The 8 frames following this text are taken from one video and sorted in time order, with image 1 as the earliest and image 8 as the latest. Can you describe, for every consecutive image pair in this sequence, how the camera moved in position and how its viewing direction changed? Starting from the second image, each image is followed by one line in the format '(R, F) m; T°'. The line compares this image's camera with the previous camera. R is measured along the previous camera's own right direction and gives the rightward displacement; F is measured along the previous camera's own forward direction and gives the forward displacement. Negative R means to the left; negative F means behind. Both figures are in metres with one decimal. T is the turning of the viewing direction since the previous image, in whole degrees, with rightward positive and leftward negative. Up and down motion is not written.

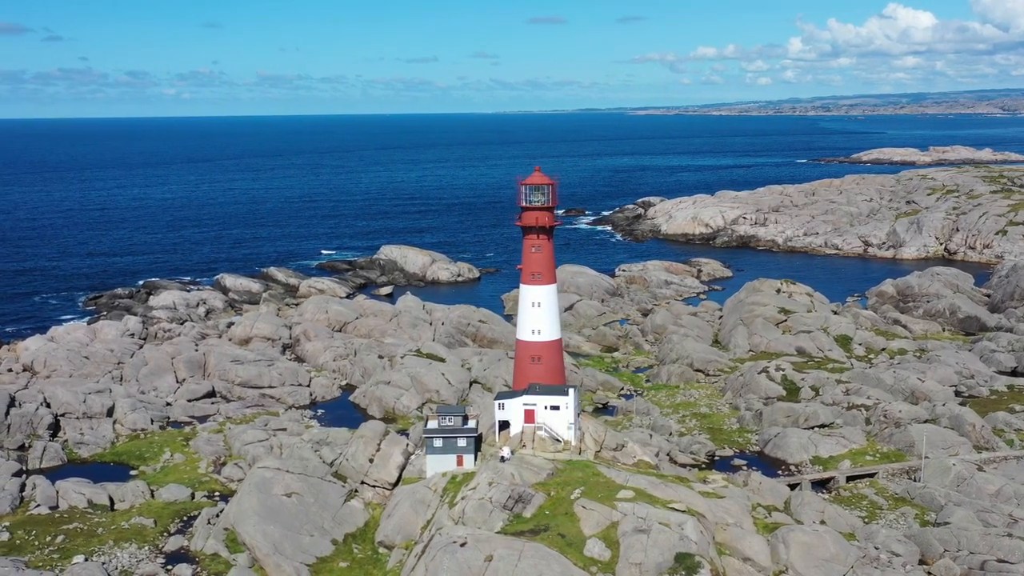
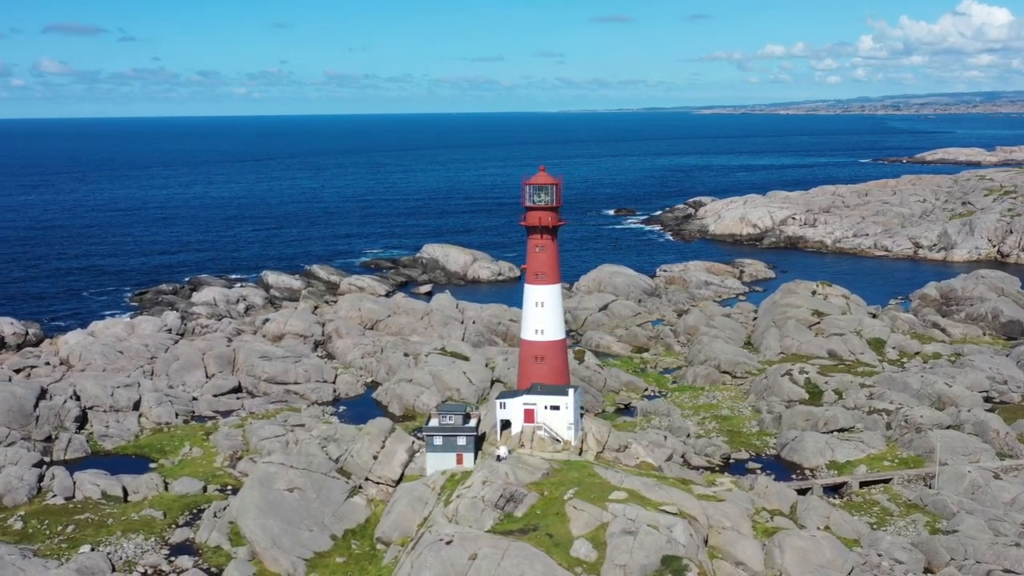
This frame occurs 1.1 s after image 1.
(+1.3, +0.1) m; -3°
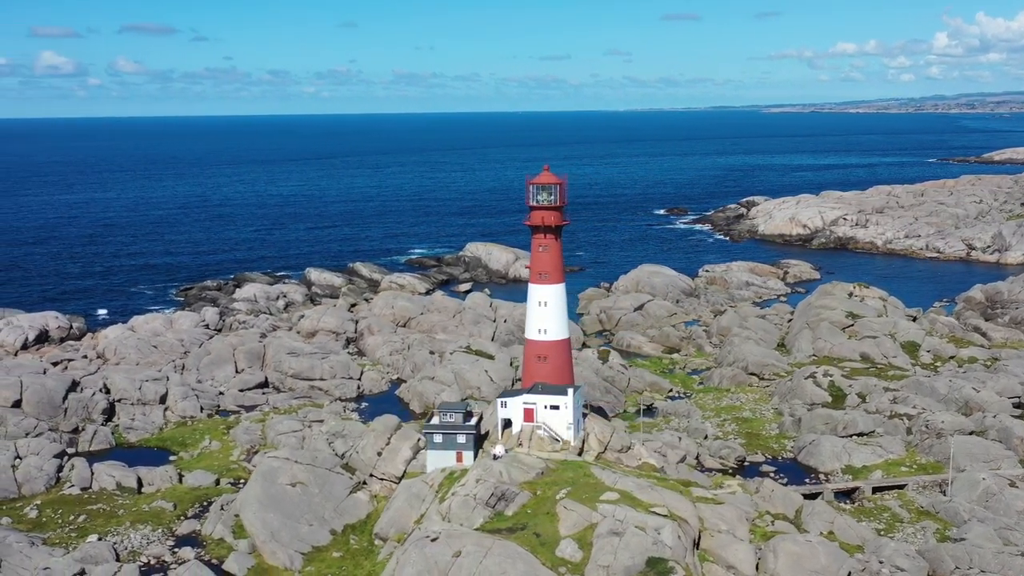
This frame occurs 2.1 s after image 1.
(+1.3, +0.1) m; -3°
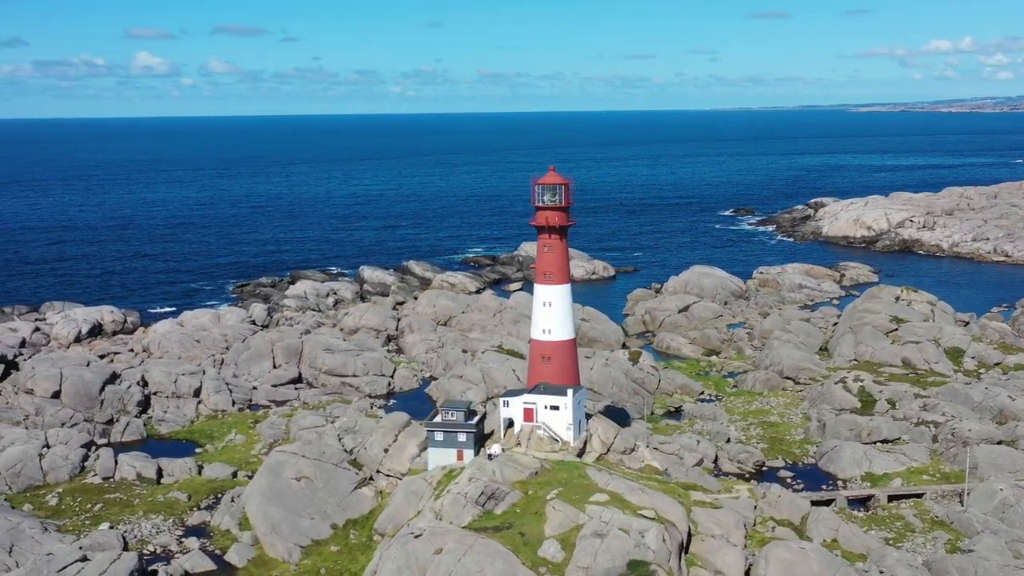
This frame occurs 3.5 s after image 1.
(+1.6, 0.0) m; -3°
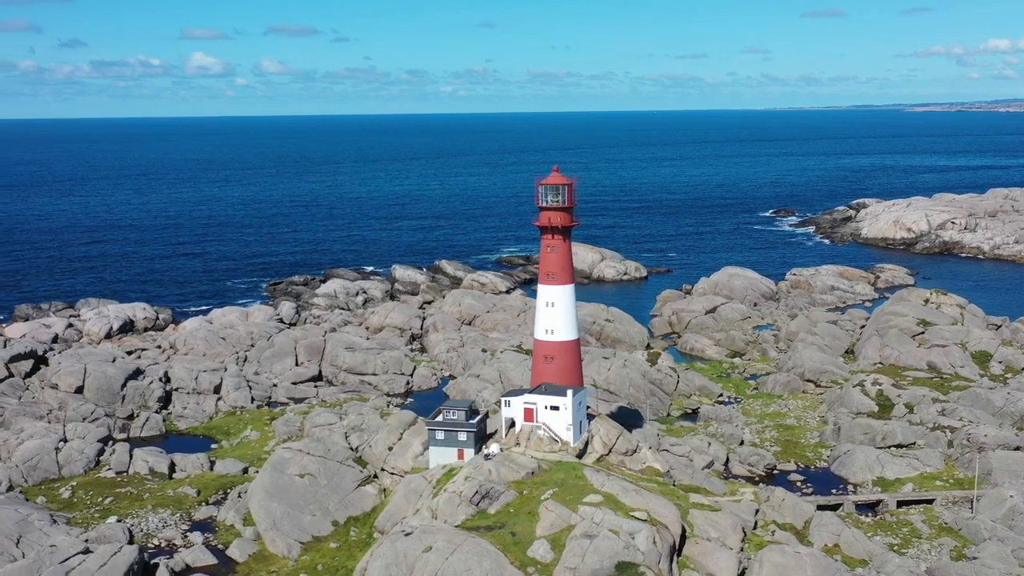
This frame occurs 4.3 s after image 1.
(+1.0, 0.0) m; -2°
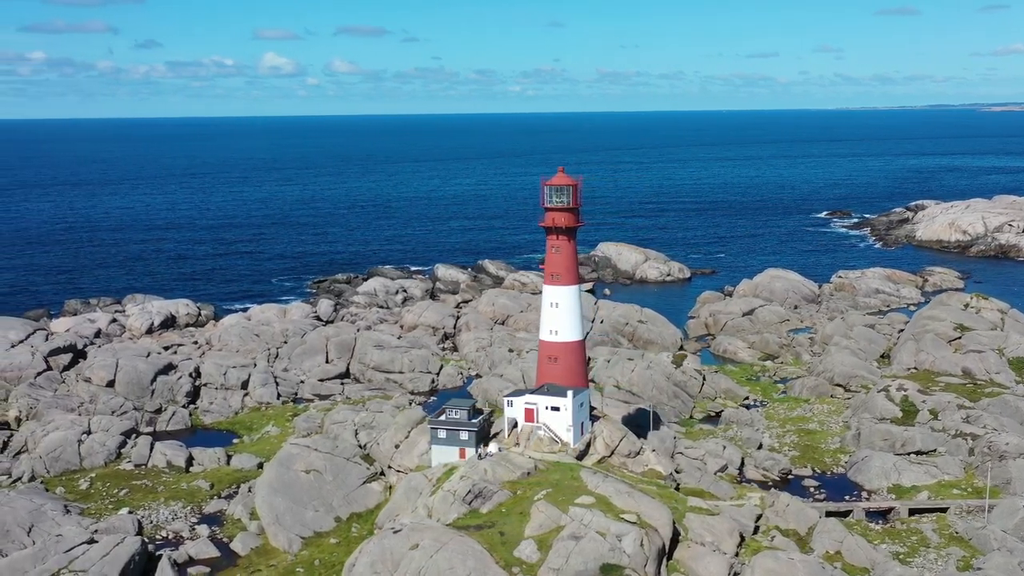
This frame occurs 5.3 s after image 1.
(+1.3, -0.1) m; -3°
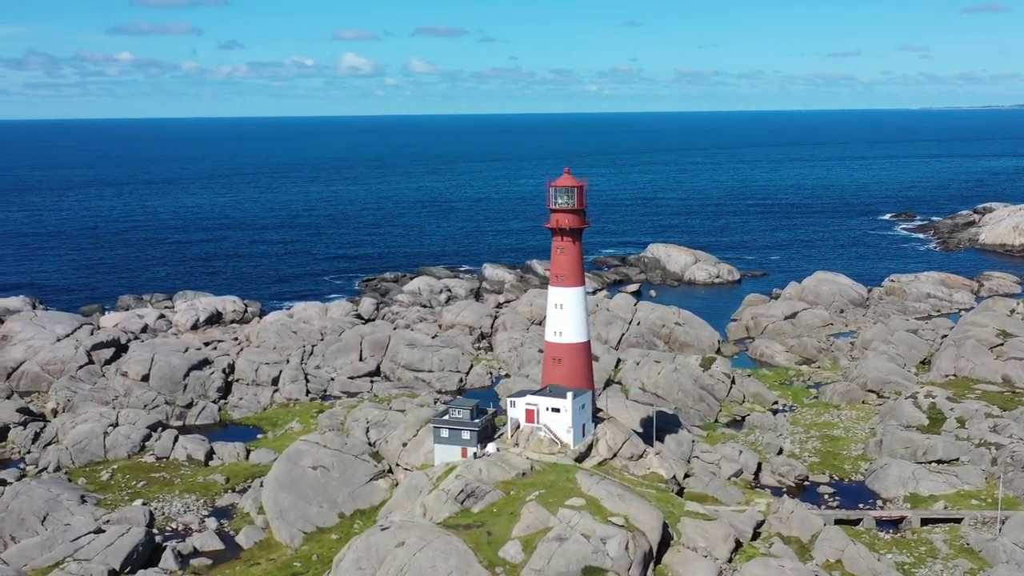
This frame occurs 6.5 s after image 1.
(+1.5, -0.1) m; -3°
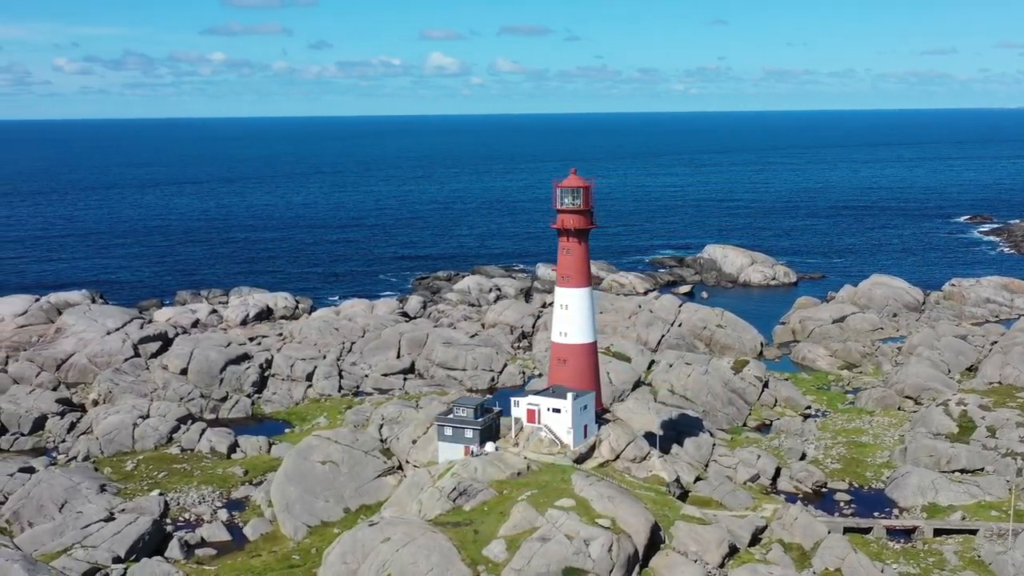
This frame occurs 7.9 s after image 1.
(+1.7, -0.2) m; -3°
